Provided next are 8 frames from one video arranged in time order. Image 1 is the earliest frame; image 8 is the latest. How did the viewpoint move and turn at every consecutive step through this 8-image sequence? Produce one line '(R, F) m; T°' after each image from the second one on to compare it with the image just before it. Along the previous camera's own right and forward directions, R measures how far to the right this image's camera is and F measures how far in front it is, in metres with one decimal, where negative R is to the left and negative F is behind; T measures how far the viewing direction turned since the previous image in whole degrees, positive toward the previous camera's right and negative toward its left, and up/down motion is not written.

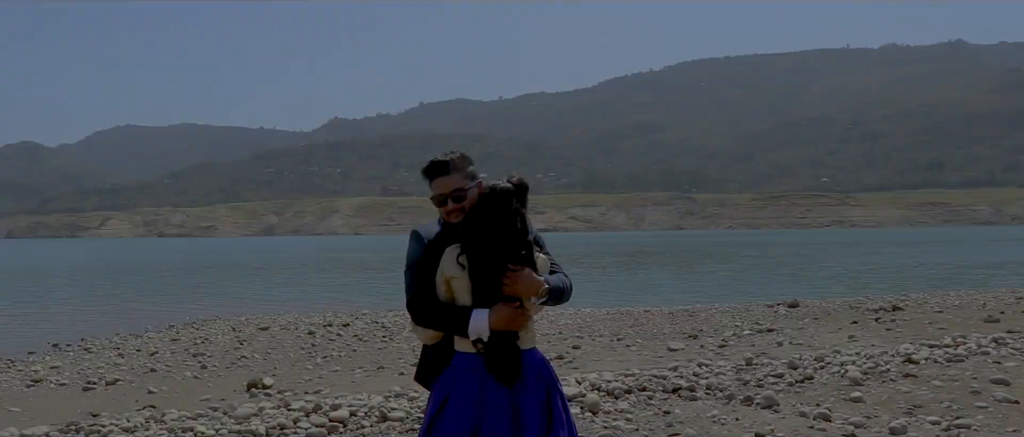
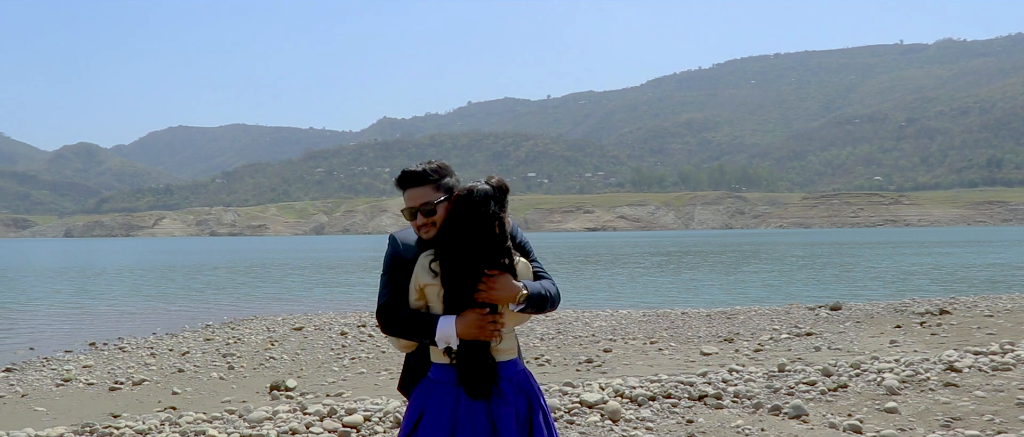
(+0.4, +0.5) m; -3°
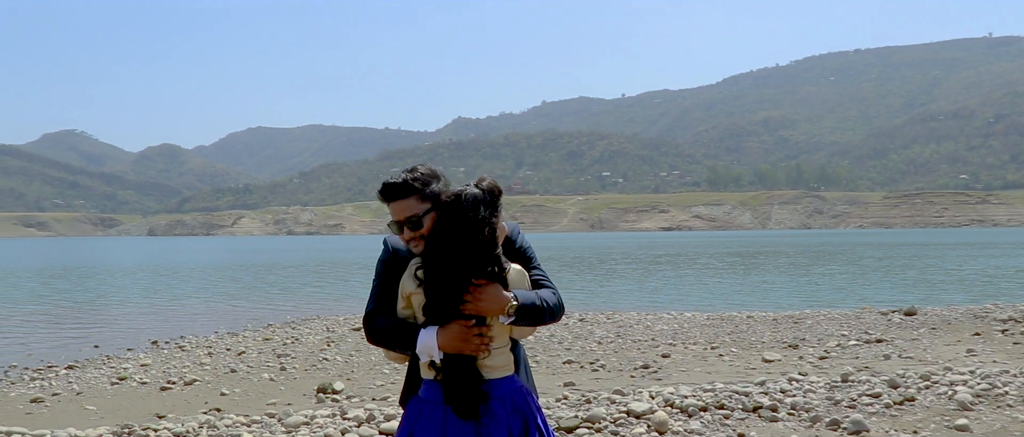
(+0.4, +0.6) m; -4°
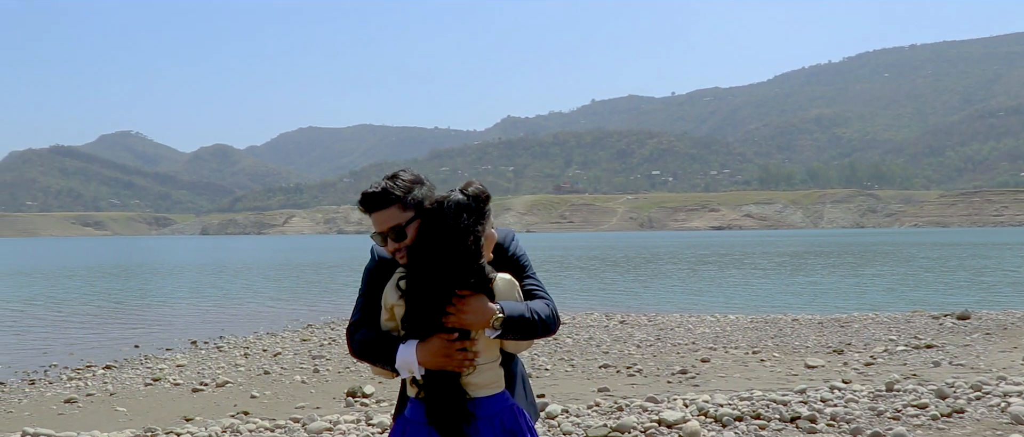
(+0.3, +0.4) m; -3°
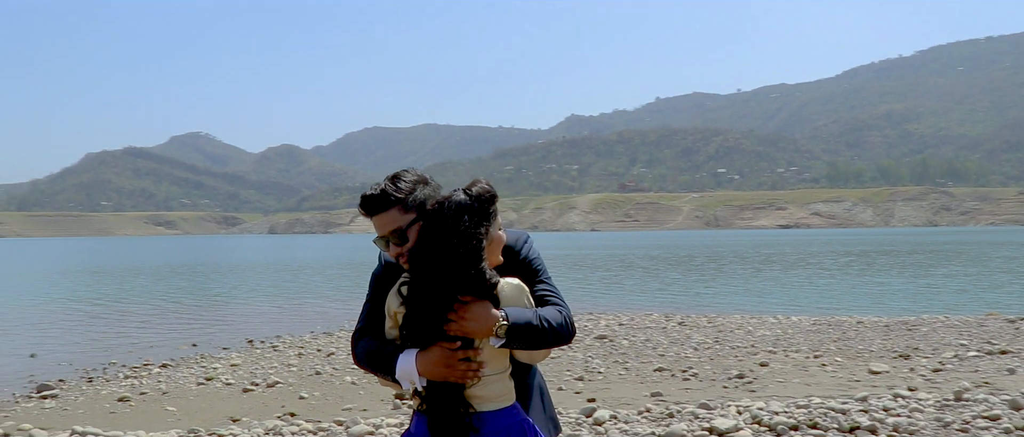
(+0.2, +0.4) m; -4°
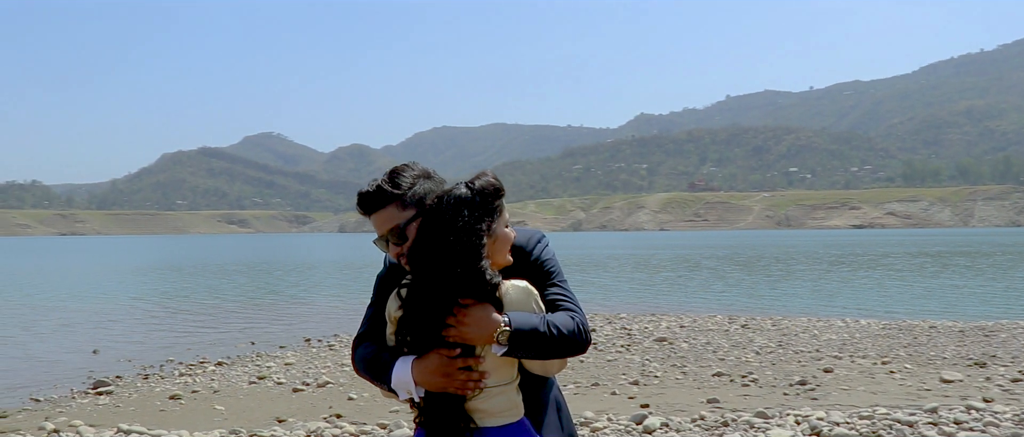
(+0.3, +0.5) m; -4°
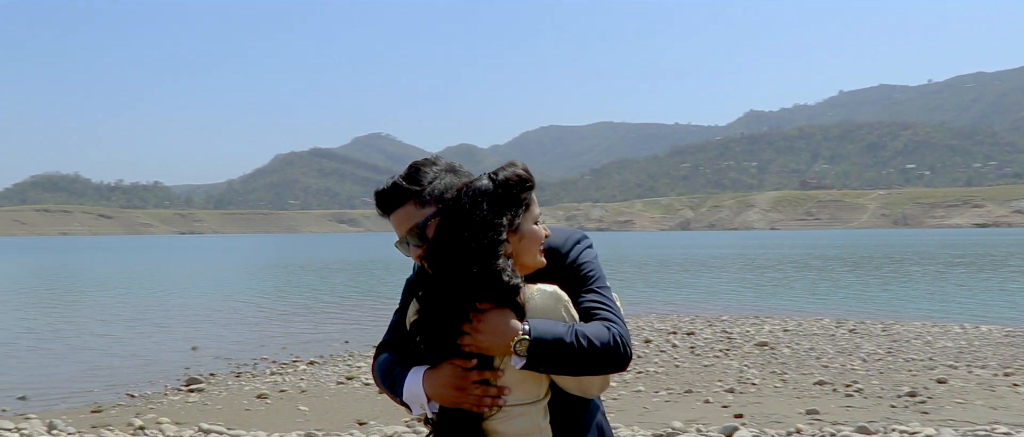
(+0.3, +0.6) m; -6°
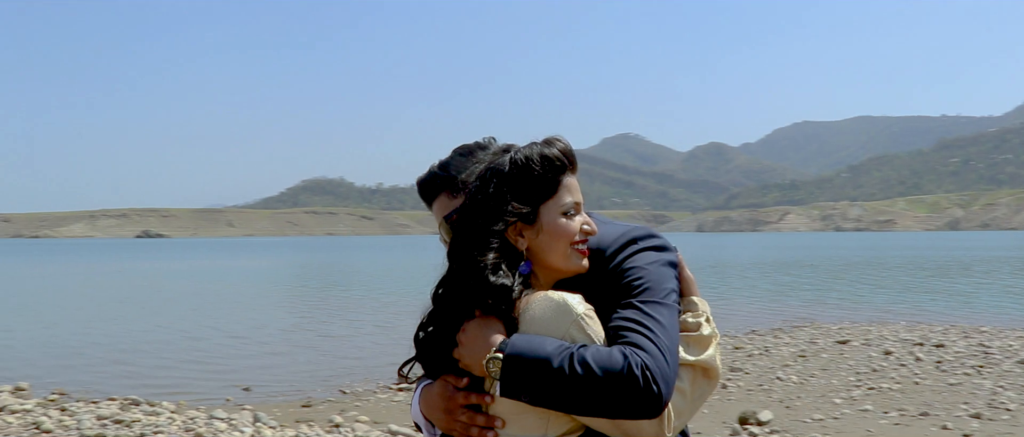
(+0.7, +1.0) m; -14°
